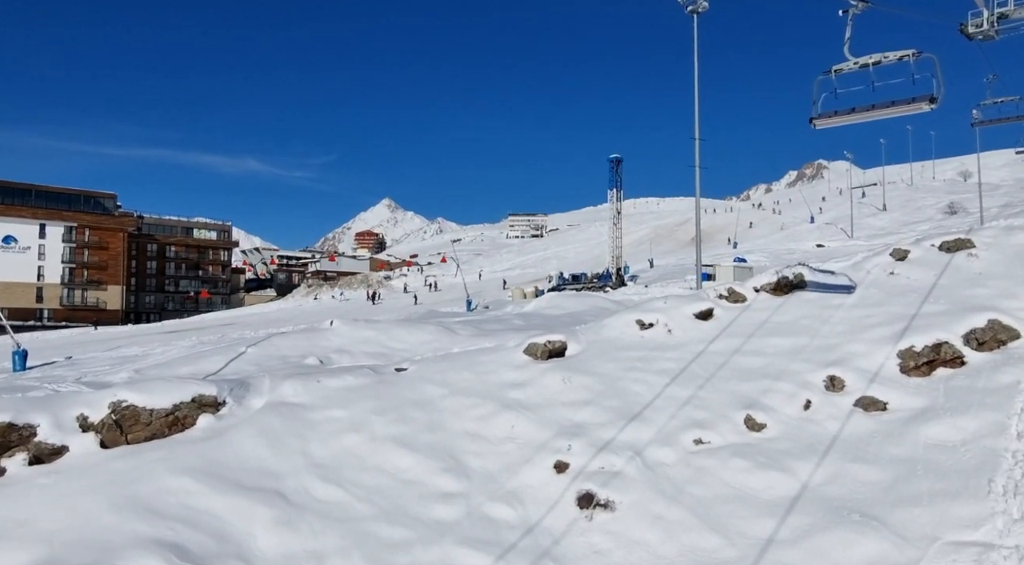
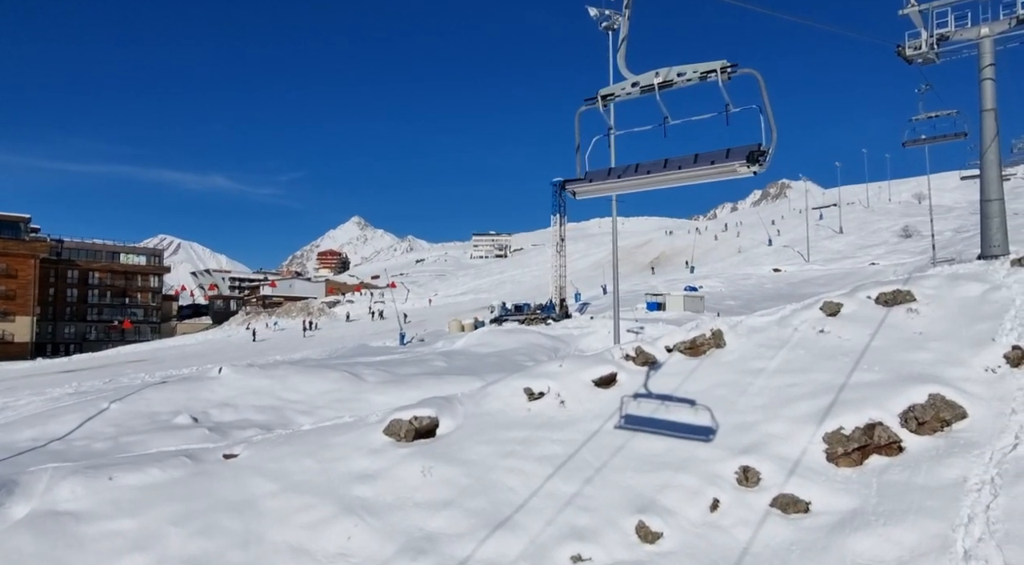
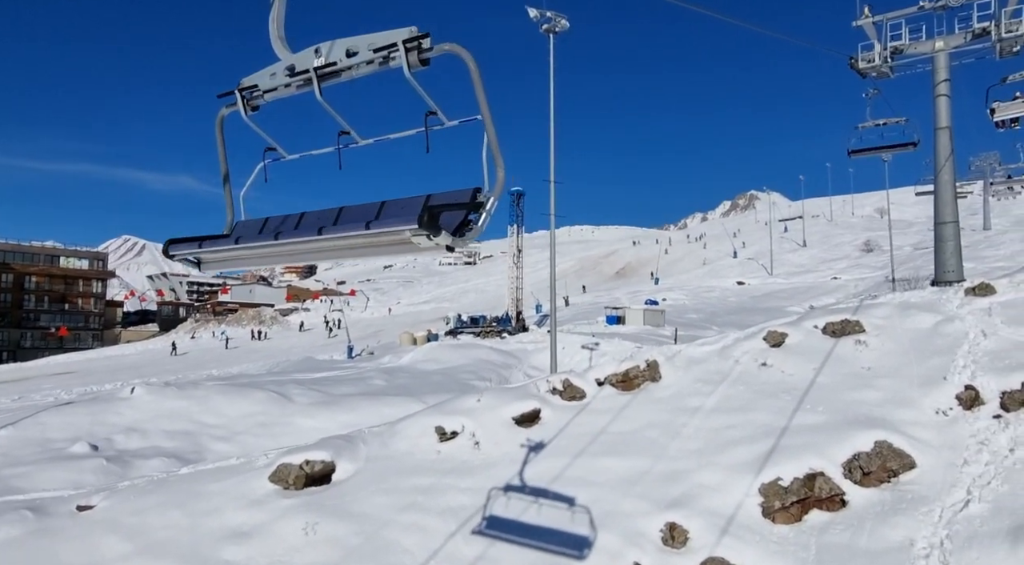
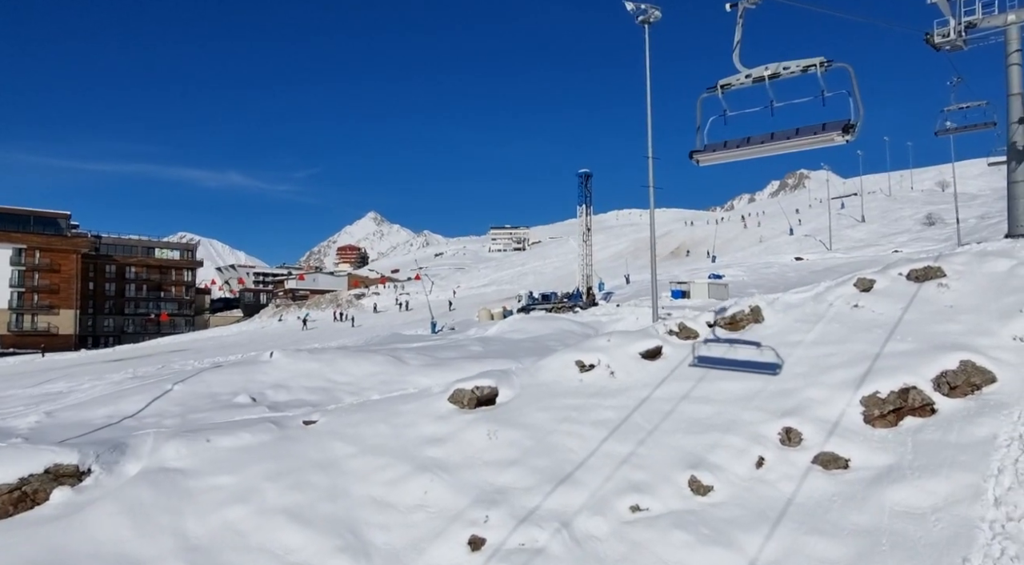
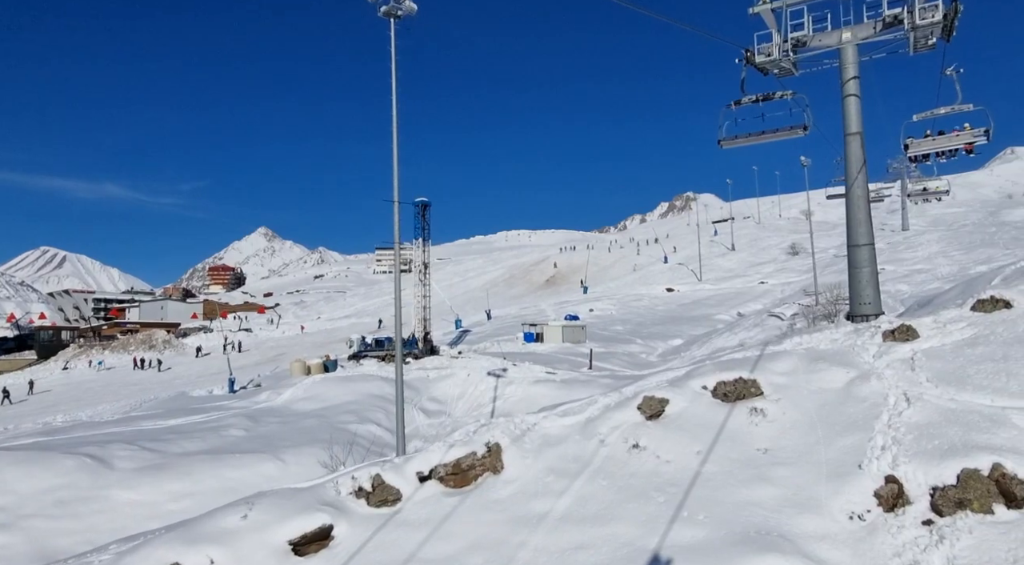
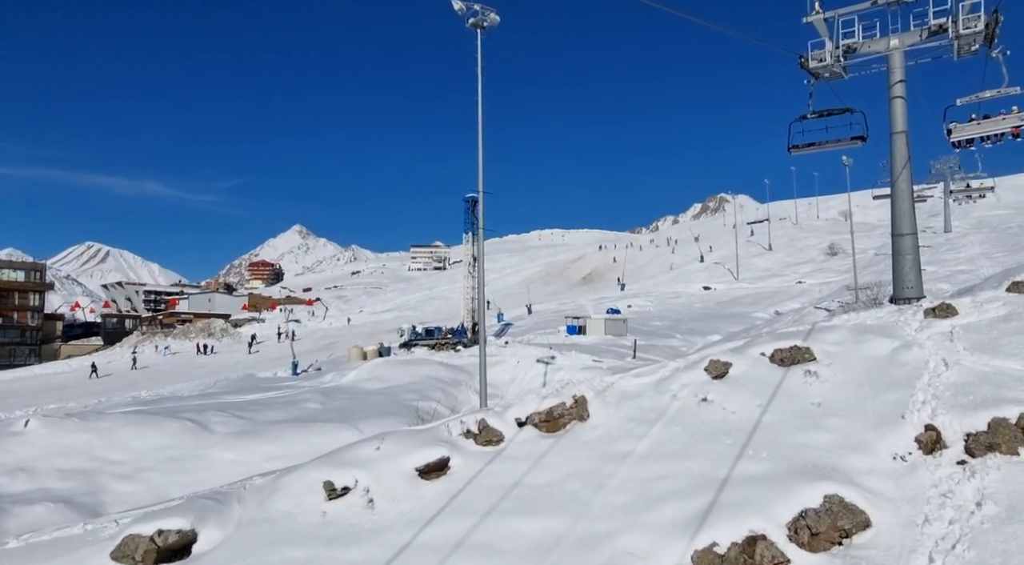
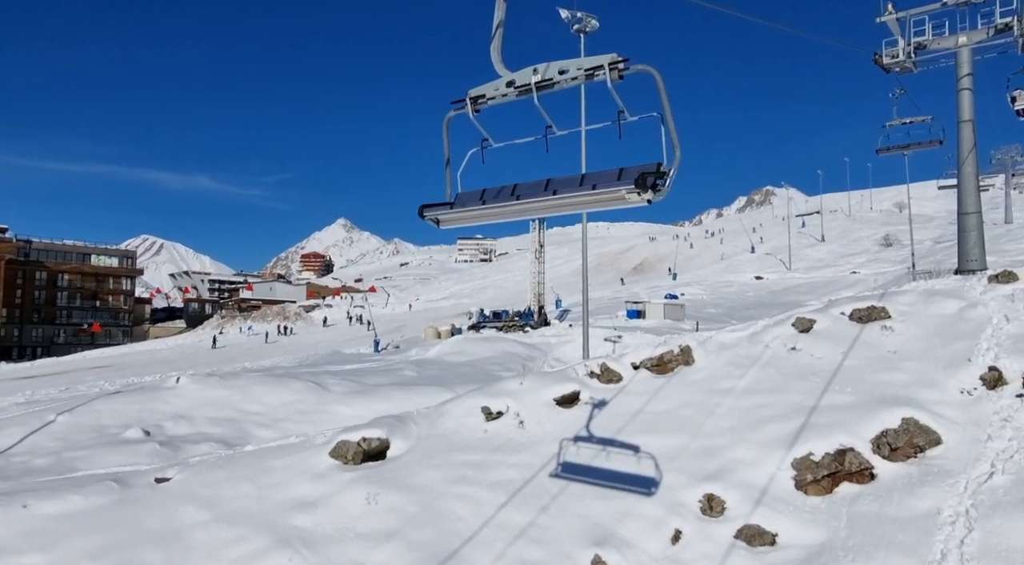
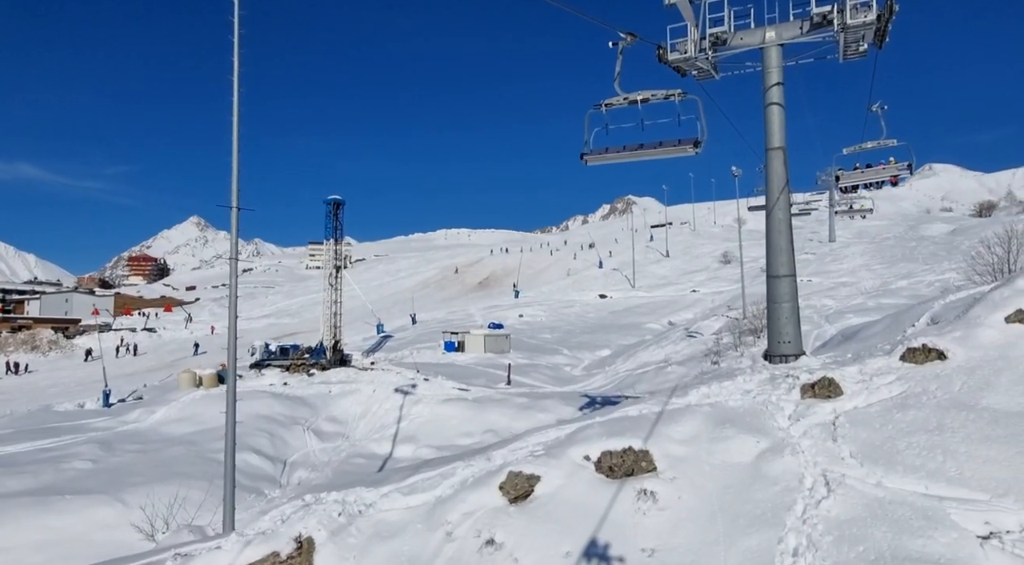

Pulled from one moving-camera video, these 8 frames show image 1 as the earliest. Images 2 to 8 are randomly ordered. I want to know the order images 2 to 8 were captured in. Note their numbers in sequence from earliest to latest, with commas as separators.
4, 2, 7, 3, 6, 5, 8
